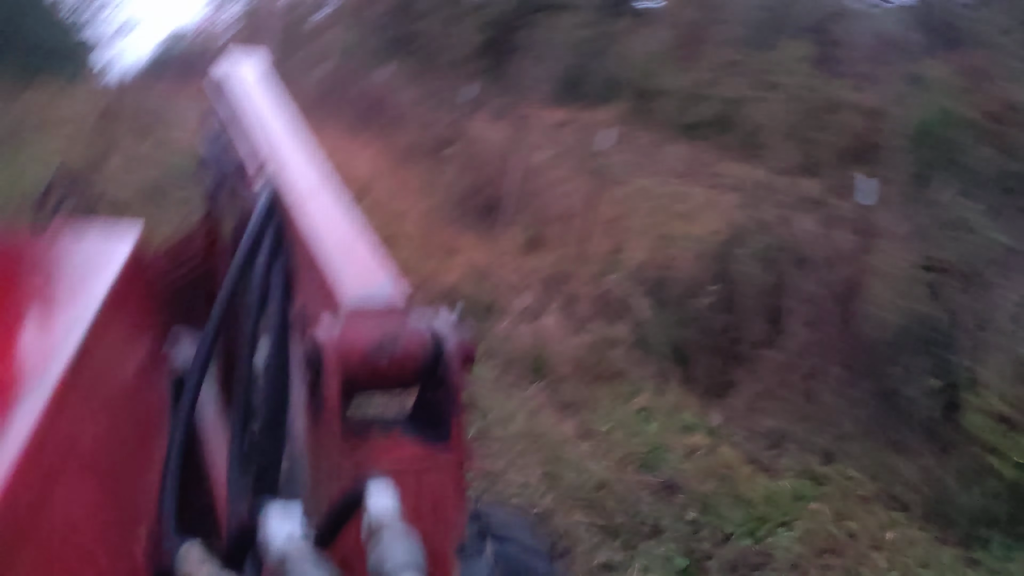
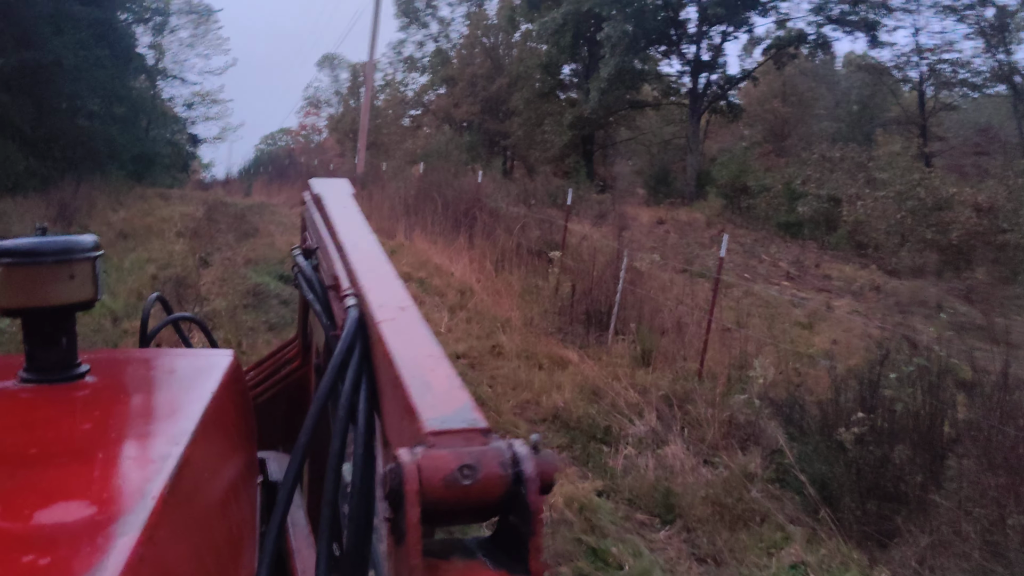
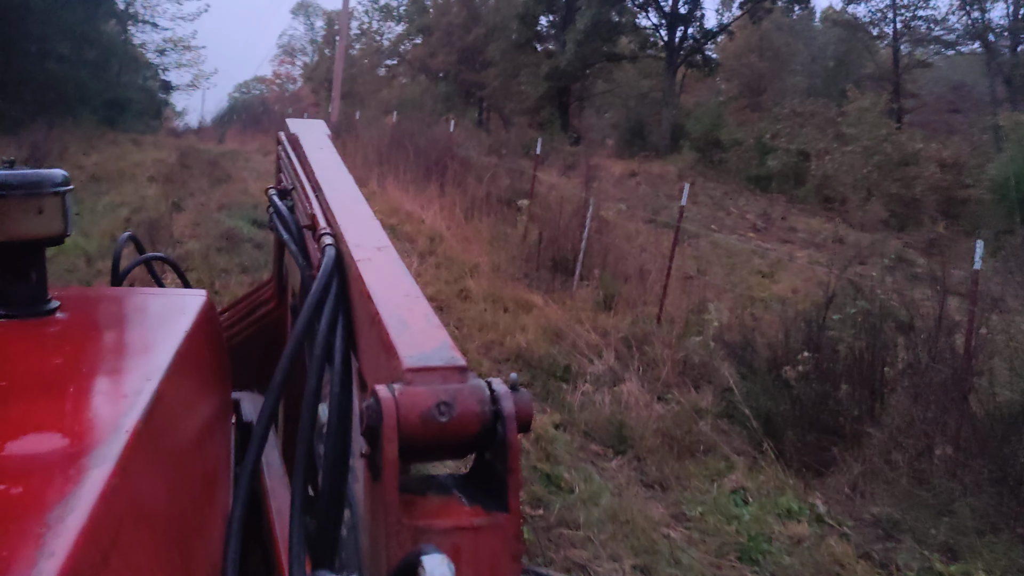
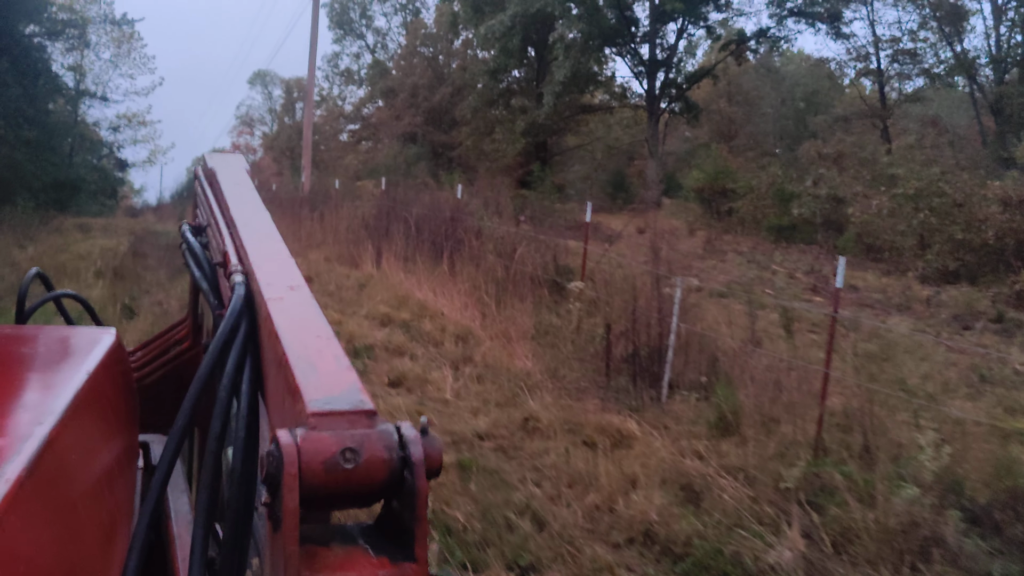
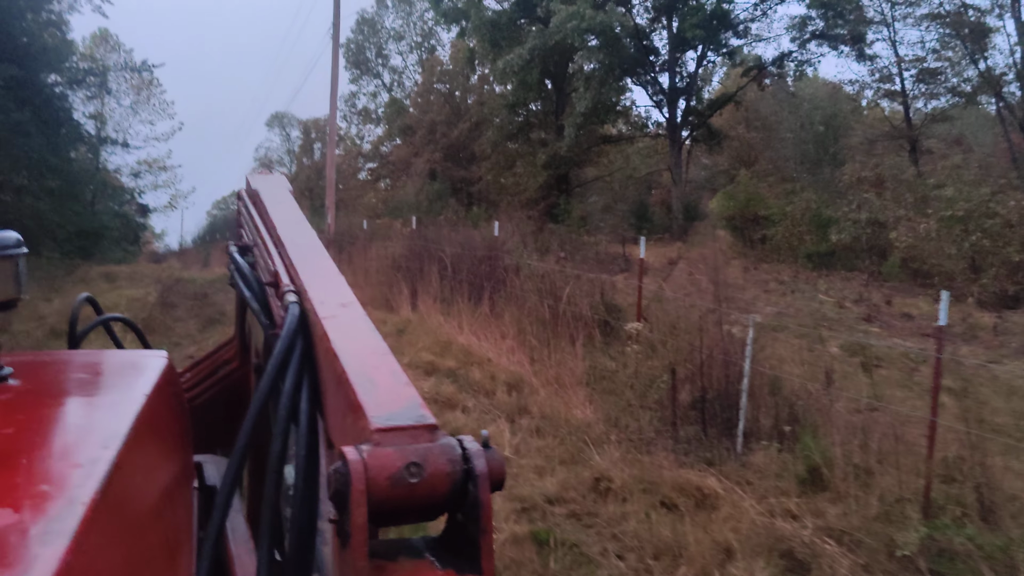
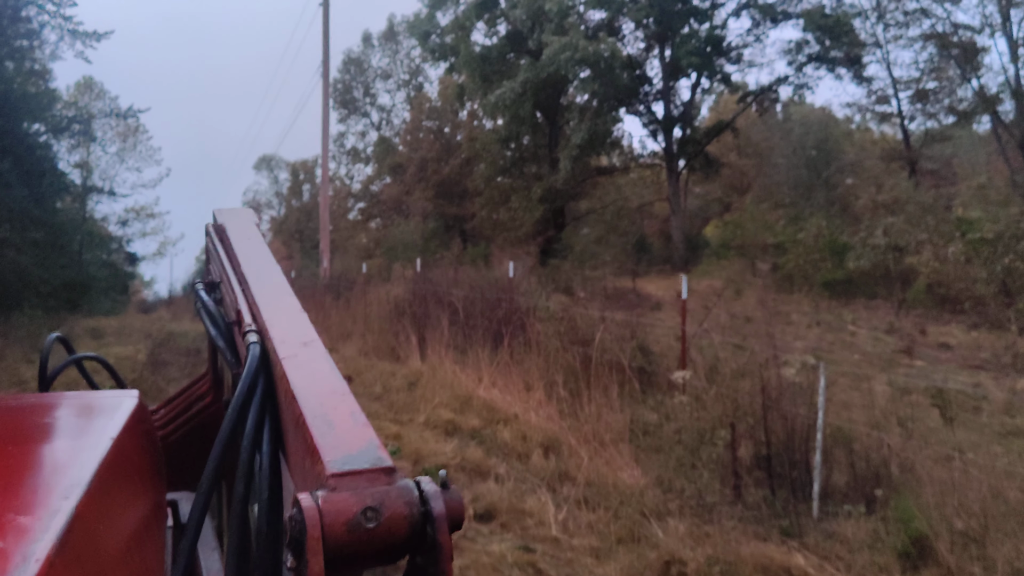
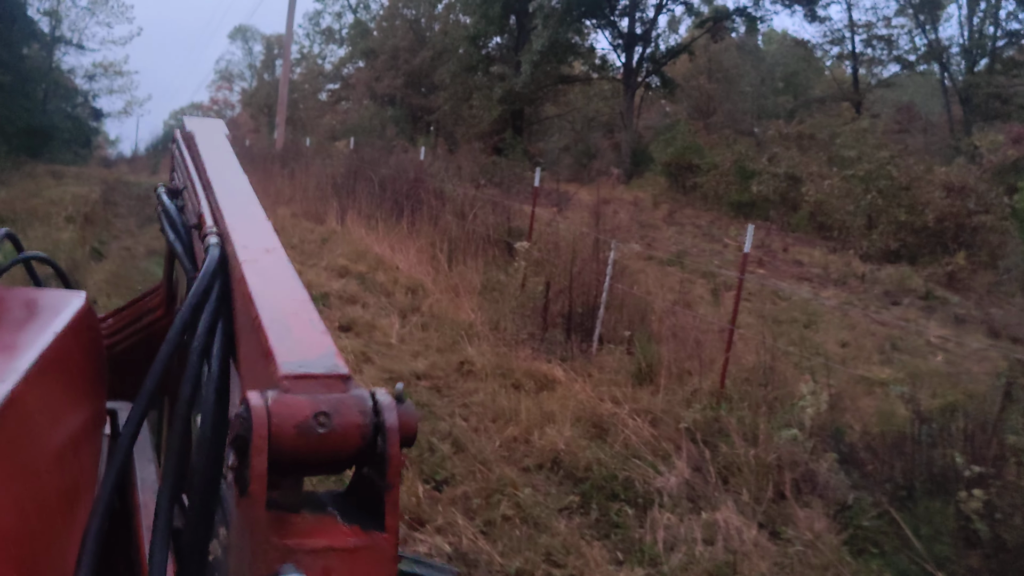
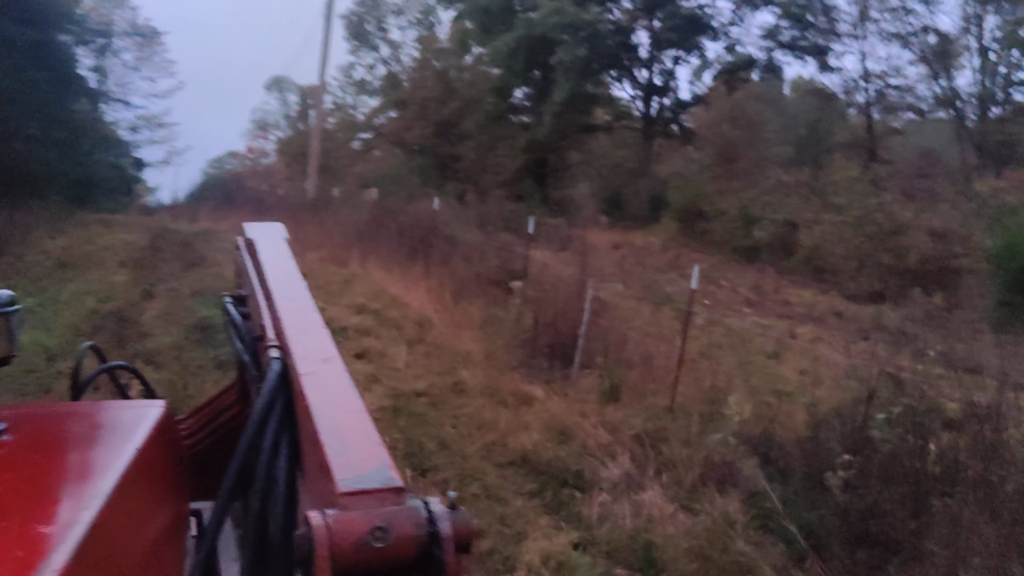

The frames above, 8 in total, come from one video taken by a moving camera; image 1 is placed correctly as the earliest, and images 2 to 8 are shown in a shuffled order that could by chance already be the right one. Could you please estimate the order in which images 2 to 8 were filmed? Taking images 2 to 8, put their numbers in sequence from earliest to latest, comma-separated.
3, 2, 8, 7, 4, 5, 6
